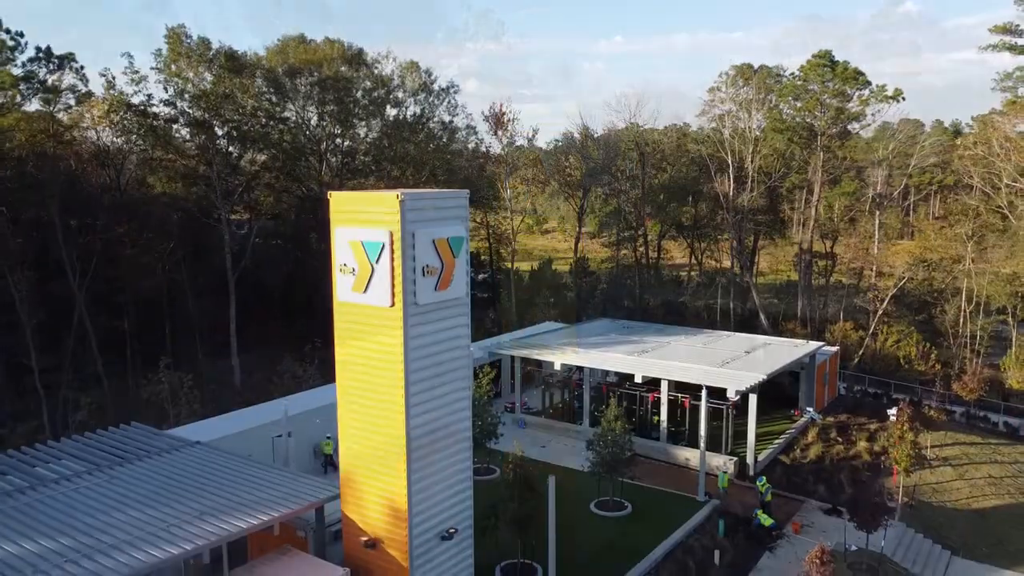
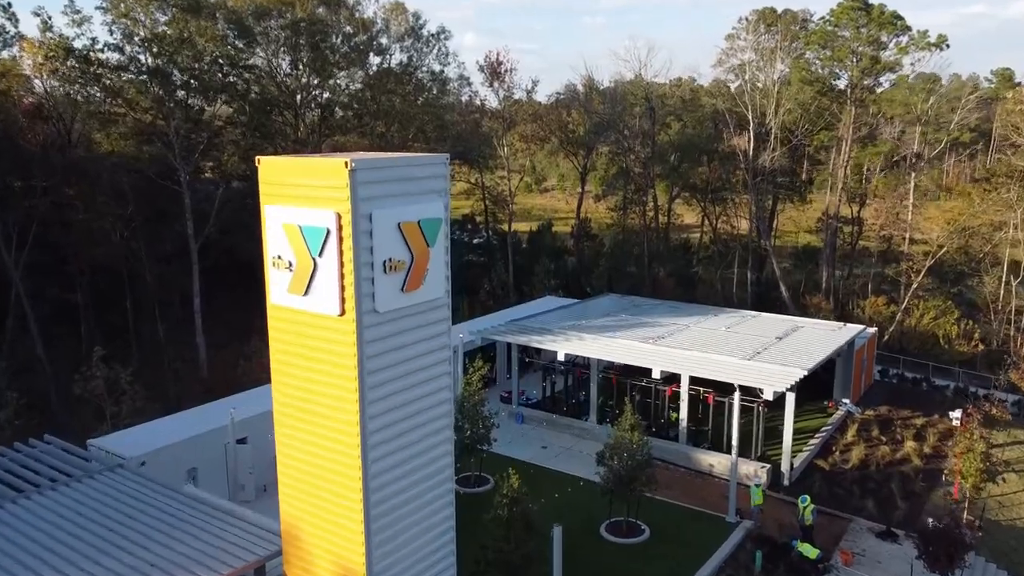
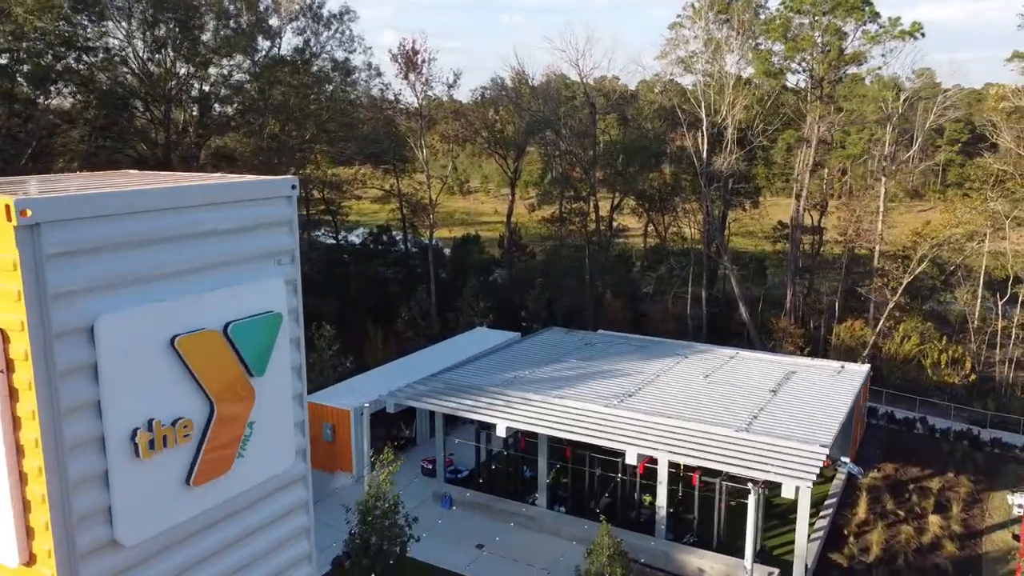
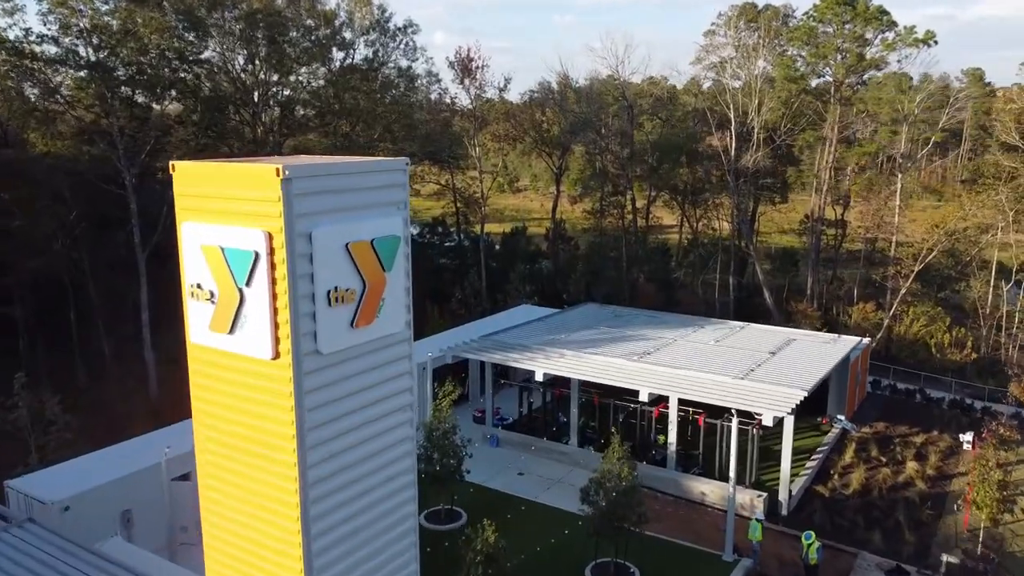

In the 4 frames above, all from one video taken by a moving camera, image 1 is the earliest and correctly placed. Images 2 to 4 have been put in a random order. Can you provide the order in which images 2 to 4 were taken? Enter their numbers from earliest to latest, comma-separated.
2, 4, 3
